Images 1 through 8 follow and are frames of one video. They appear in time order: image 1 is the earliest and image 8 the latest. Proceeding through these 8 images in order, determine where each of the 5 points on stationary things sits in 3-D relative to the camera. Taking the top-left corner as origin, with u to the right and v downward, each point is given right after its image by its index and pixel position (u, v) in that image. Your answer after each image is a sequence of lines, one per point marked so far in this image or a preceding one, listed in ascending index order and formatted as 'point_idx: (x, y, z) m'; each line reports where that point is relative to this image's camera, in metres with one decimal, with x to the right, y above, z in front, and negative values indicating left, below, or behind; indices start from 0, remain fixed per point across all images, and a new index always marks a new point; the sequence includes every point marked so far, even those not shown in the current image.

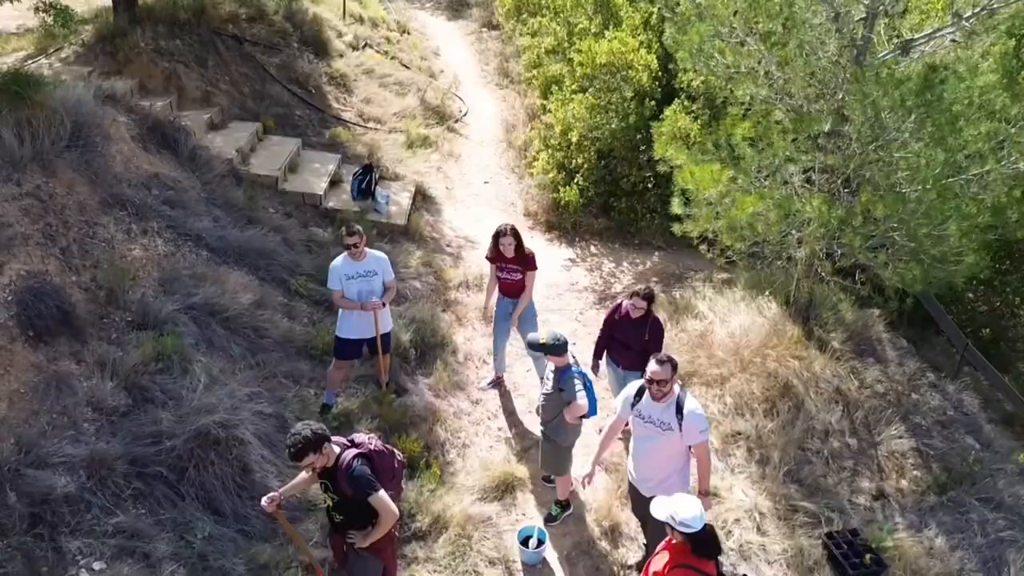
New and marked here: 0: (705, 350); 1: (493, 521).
0: (+2.1, -0.7, +7.0) m
1: (-0.2, -2.1, +5.6) m
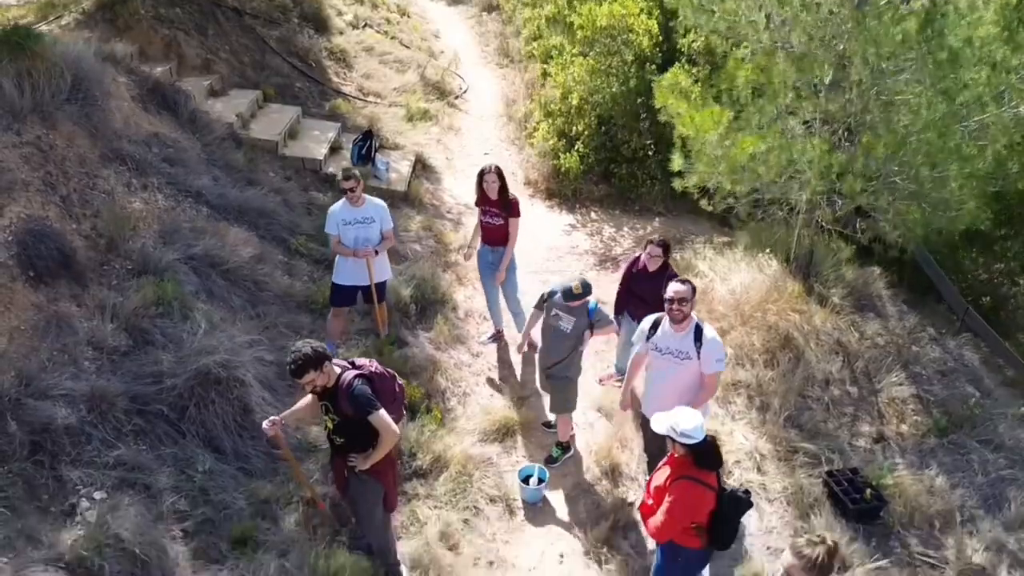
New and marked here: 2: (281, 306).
0: (+2.1, -0.2, +7.0) m
1: (-0.2, -1.6, +5.6) m
2: (-2.6, -0.2, +6.9) m
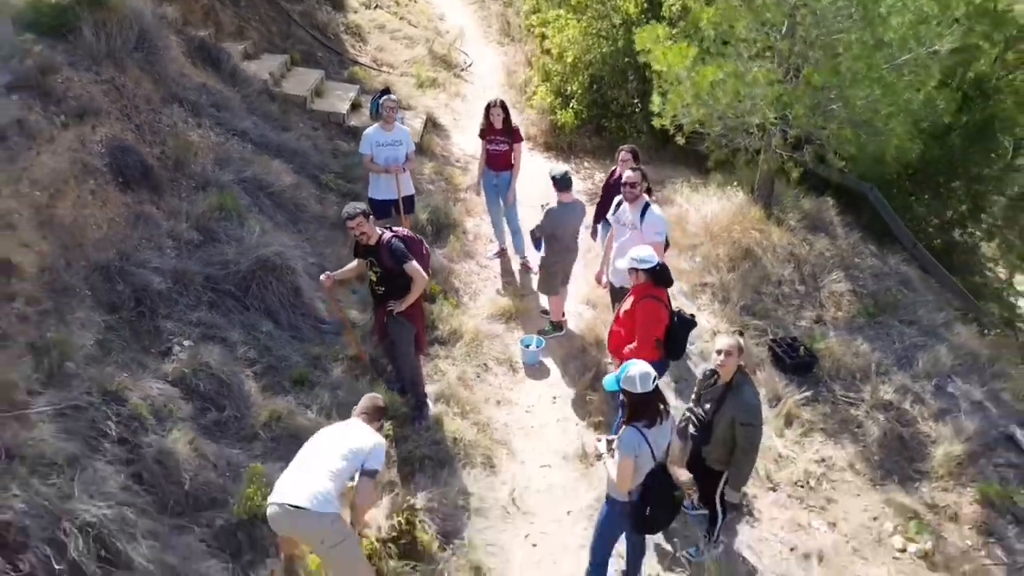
0: (+2.2, +0.8, +8.2) m
1: (-0.1, -0.5, +6.8) m
2: (-2.5, +0.8, +8.1) m
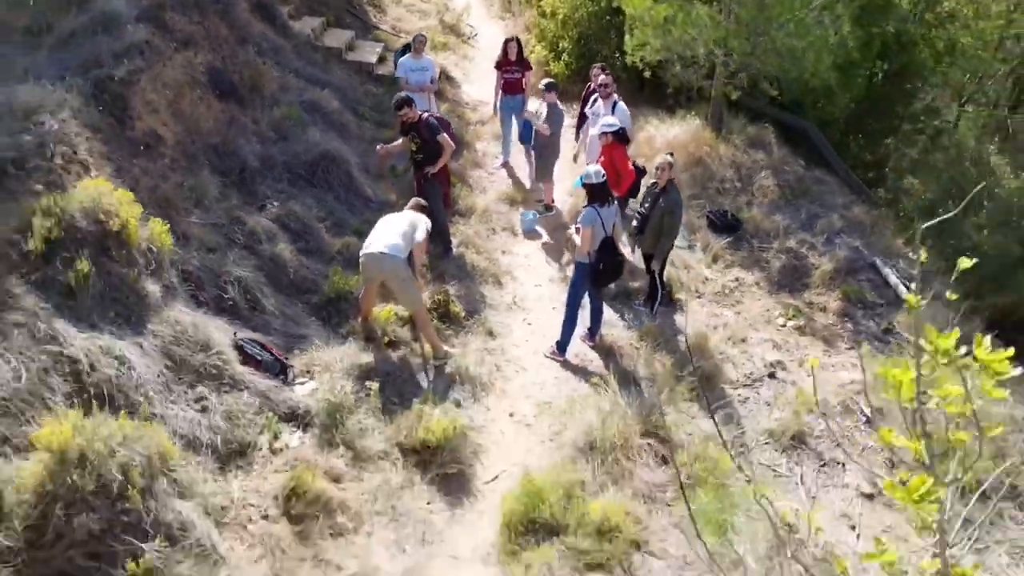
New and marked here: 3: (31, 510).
0: (+2.2, +2.5, +10.4) m
1: (-0.1, +1.1, +9.0) m
2: (-2.5, +2.5, +10.3) m
3: (-2.9, -1.3, +3.9) m
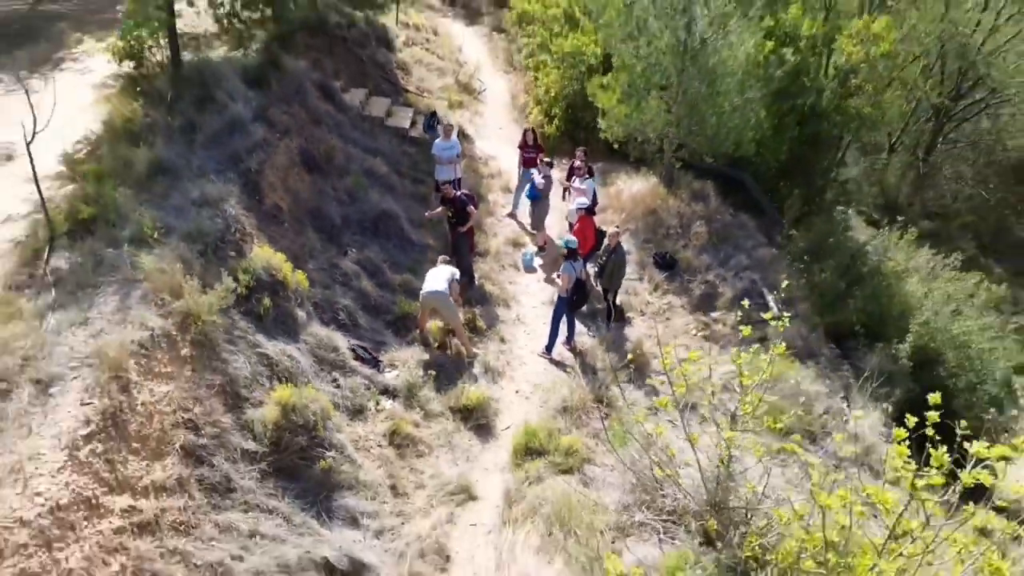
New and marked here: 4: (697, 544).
0: (+2.3, +2.1, +14.0) m
1: (0.0, +0.7, +12.6) m
2: (-2.4, +2.1, +13.9) m
3: (-2.9, -1.7, +7.5) m
4: (+1.7, -2.4, +6.0) m
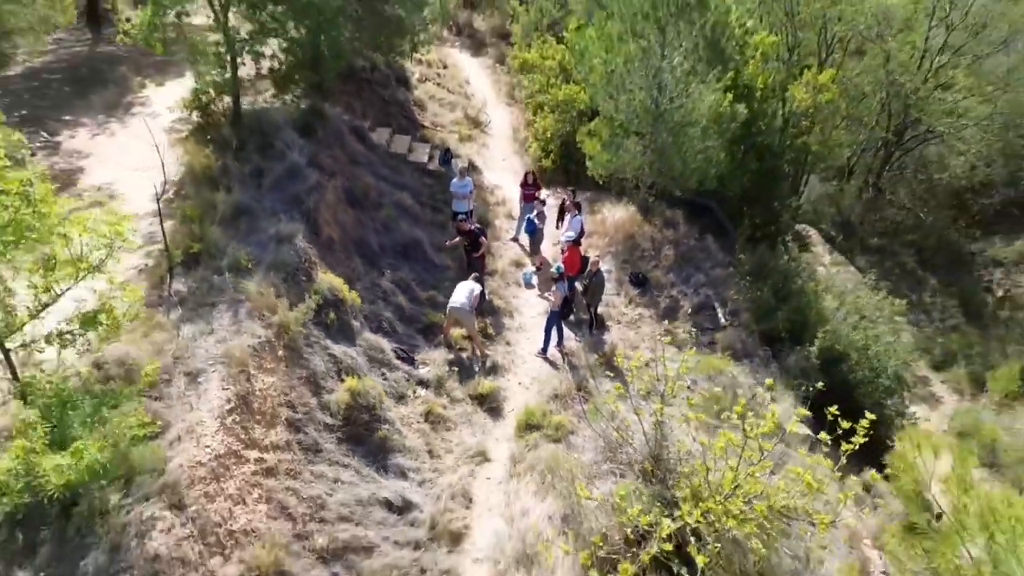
0: (+2.4, +1.8, +16.9) m
1: (0.0, +0.4, +15.5) m
2: (-2.4, +1.8, +16.8) m
3: (-2.8, -2.0, +10.4) m
4: (+1.8, -2.7, +8.9) m
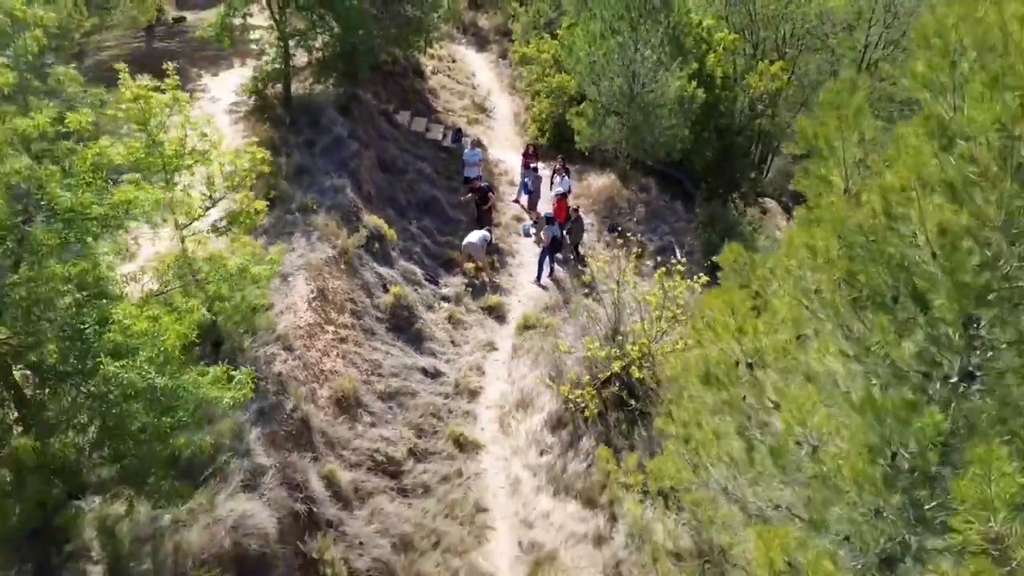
0: (+2.4, +3.3, +20.6) m
1: (+0.1, +1.9, +19.2) m
2: (-2.3, +3.3, +20.5) m
3: (-2.8, -0.5, +14.1) m
4: (+1.8, -1.1, +12.6) m
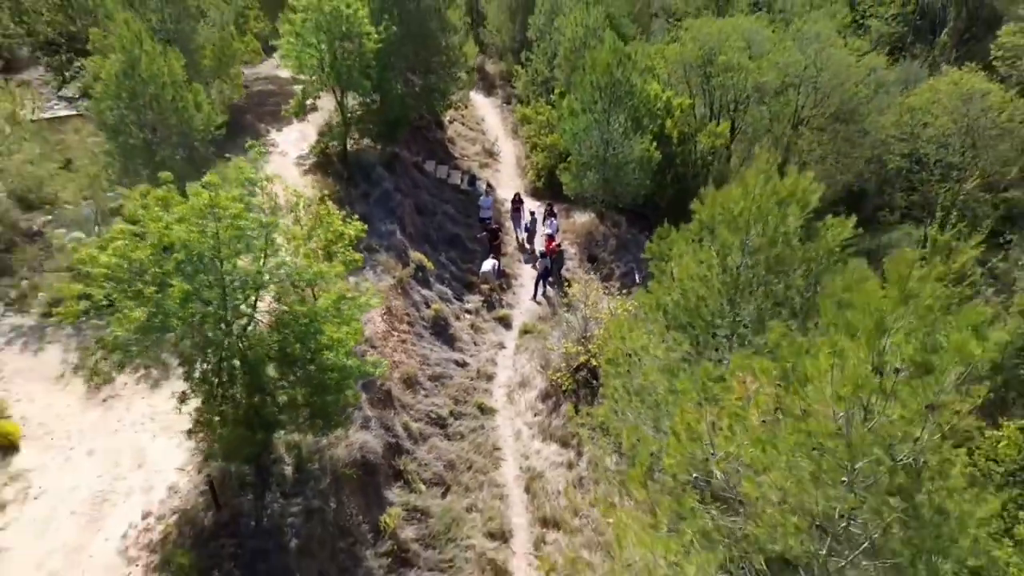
0: (+2.5, +2.8, +27.0) m
1: (+0.2, +1.4, +25.6) m
2: (-2.2, +2.8, +26.9) m
3: (-2.6, -1.1, +20.5) m
4: (+2.0, -1.7, +19.0) m
